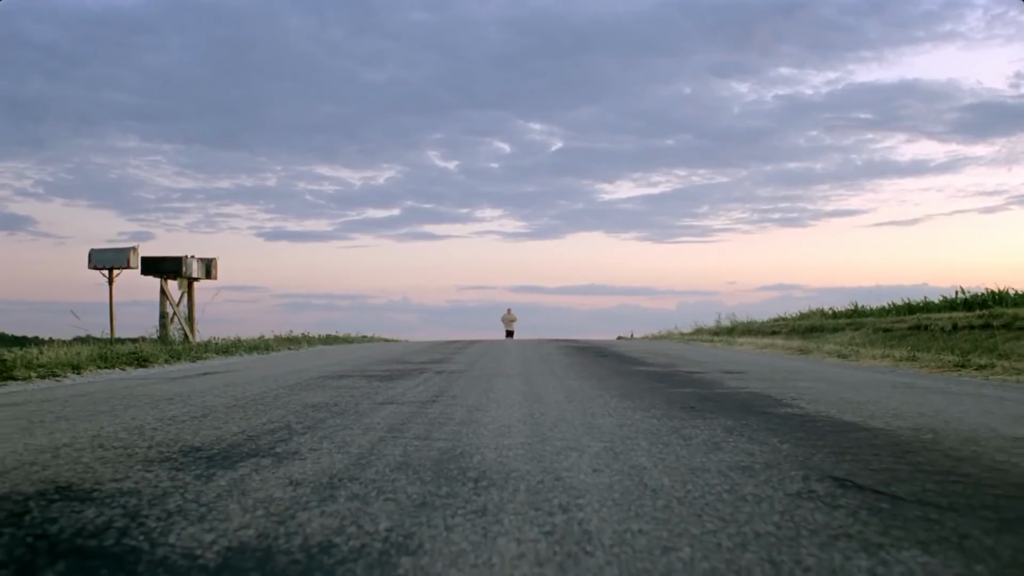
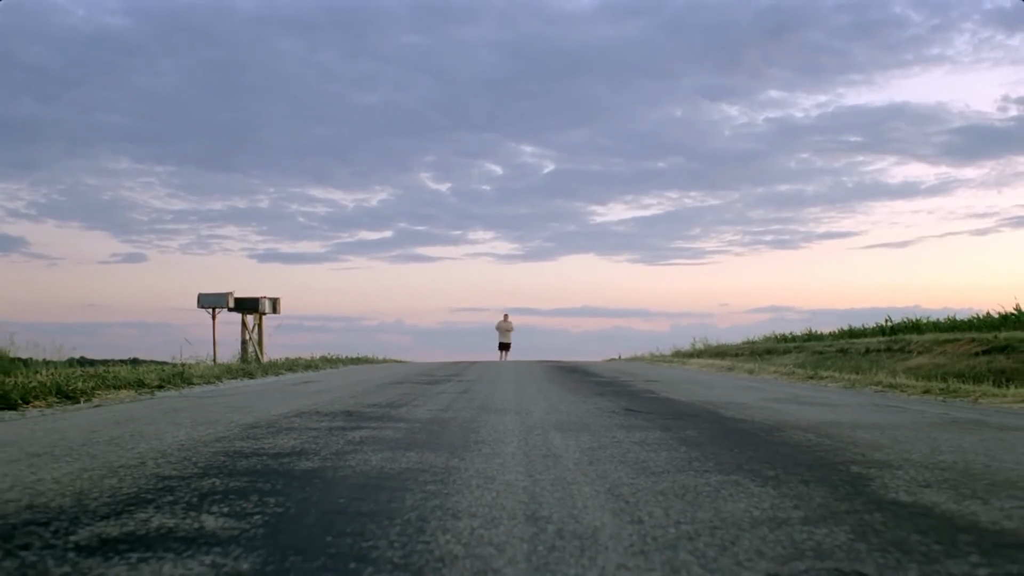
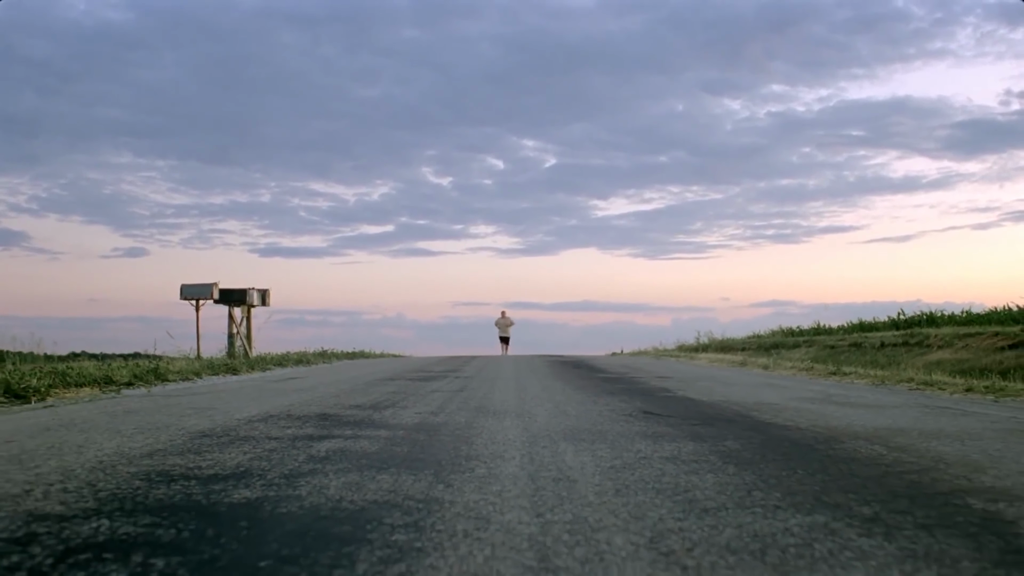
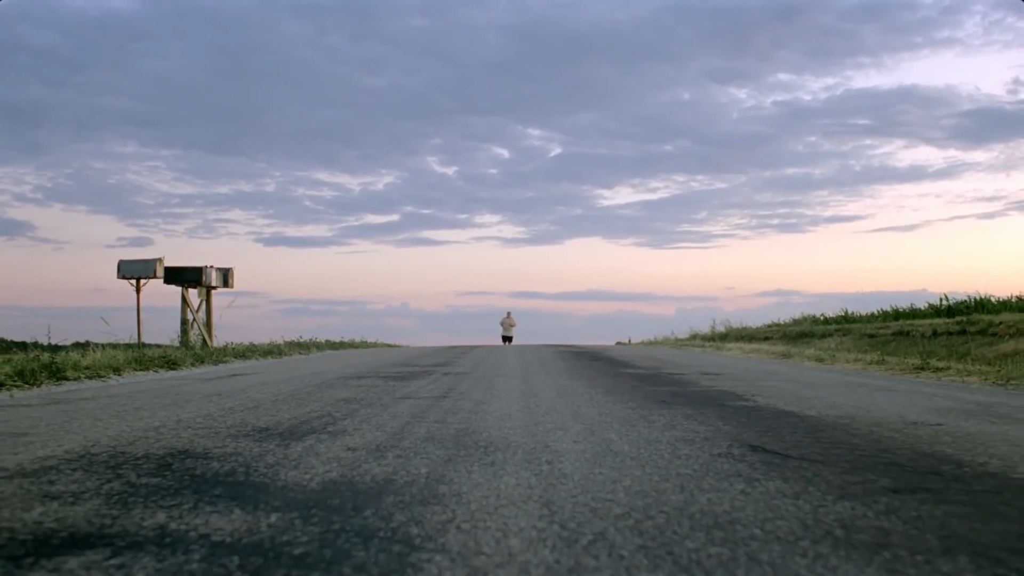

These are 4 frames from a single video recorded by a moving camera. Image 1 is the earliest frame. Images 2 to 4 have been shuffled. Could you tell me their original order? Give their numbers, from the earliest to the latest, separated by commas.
4, 3, 2
